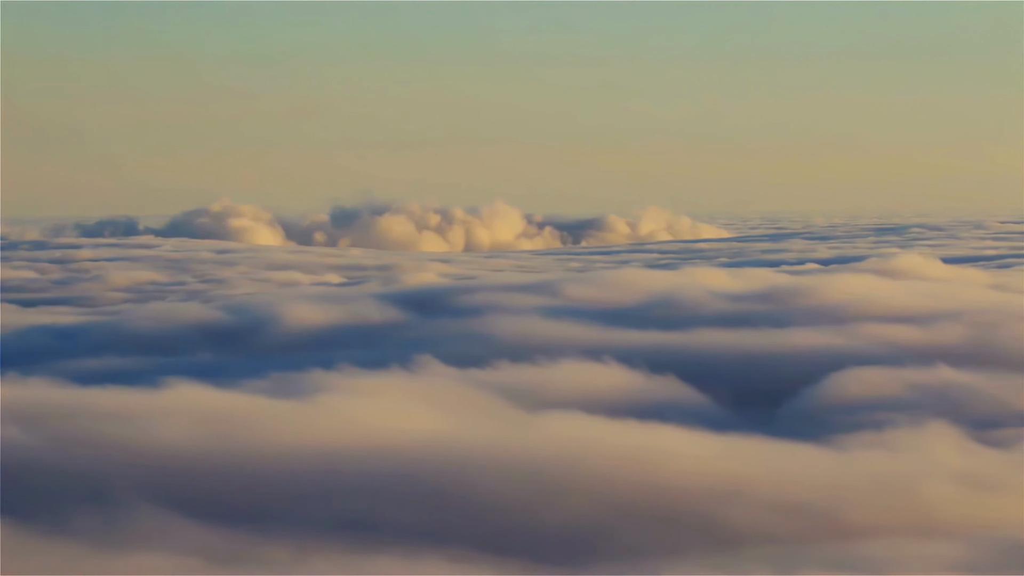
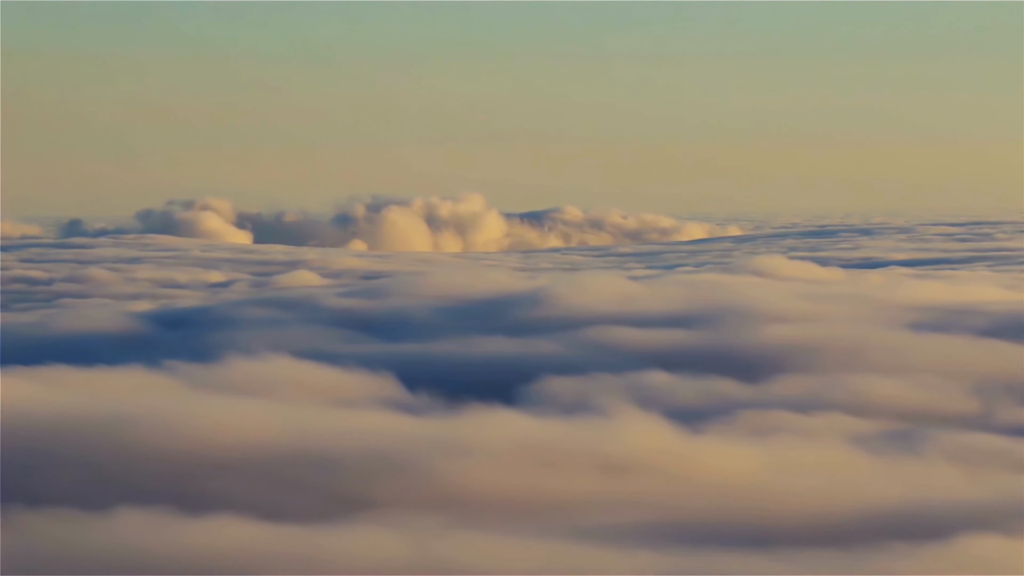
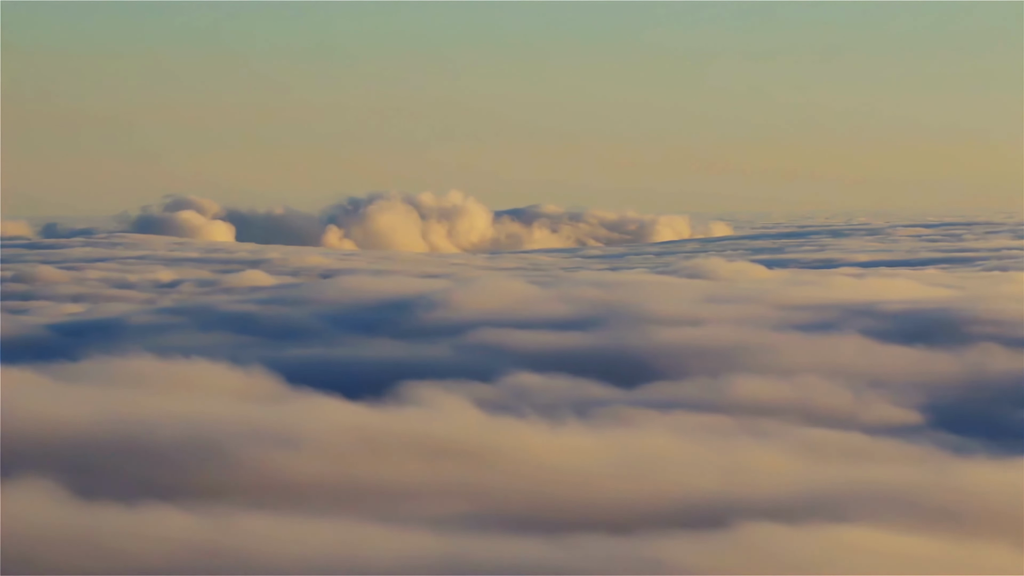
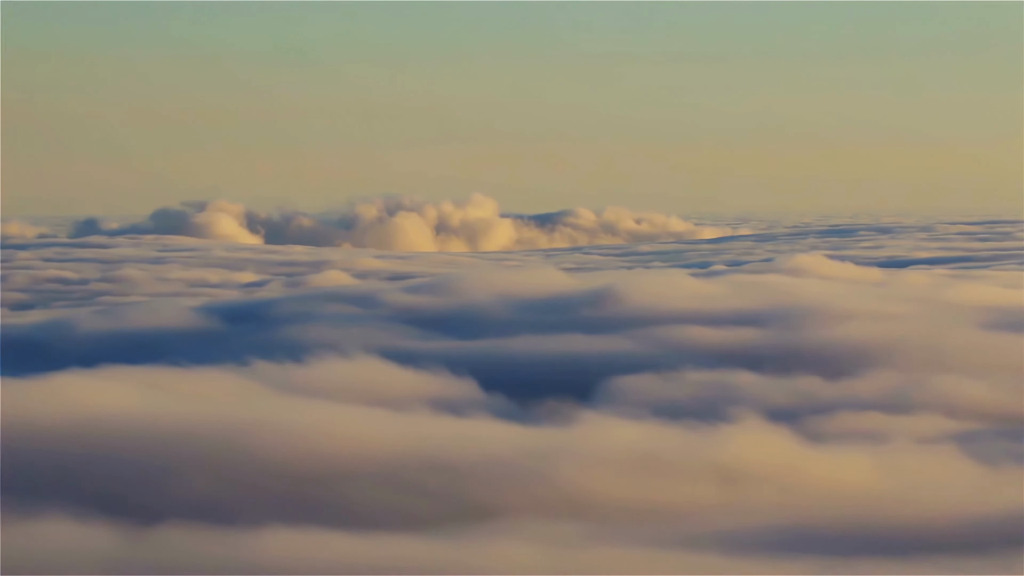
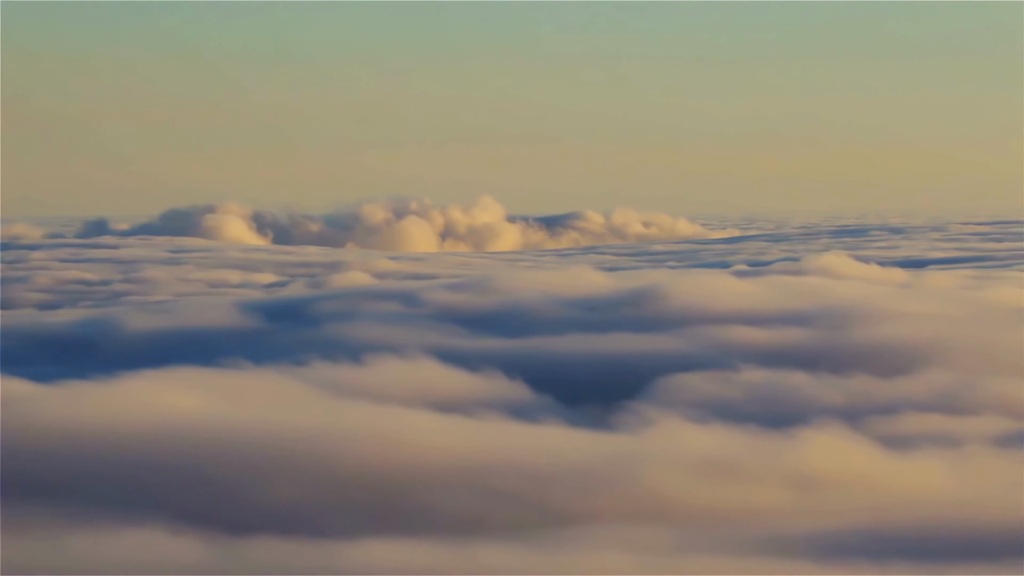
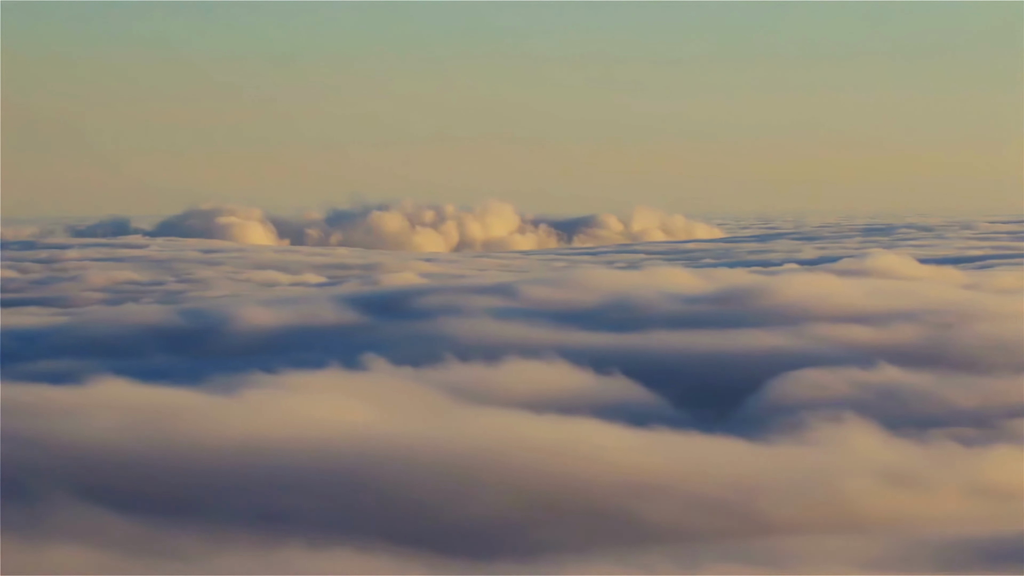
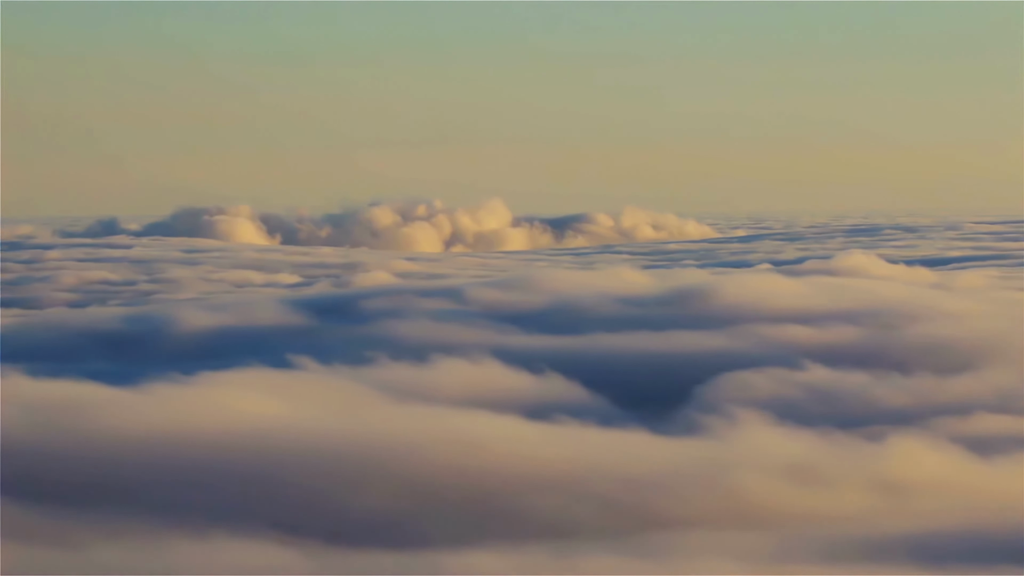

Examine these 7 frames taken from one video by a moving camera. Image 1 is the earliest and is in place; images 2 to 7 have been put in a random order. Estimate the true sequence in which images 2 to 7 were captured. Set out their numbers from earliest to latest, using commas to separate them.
6, 7, 5, 4, 2, 3
